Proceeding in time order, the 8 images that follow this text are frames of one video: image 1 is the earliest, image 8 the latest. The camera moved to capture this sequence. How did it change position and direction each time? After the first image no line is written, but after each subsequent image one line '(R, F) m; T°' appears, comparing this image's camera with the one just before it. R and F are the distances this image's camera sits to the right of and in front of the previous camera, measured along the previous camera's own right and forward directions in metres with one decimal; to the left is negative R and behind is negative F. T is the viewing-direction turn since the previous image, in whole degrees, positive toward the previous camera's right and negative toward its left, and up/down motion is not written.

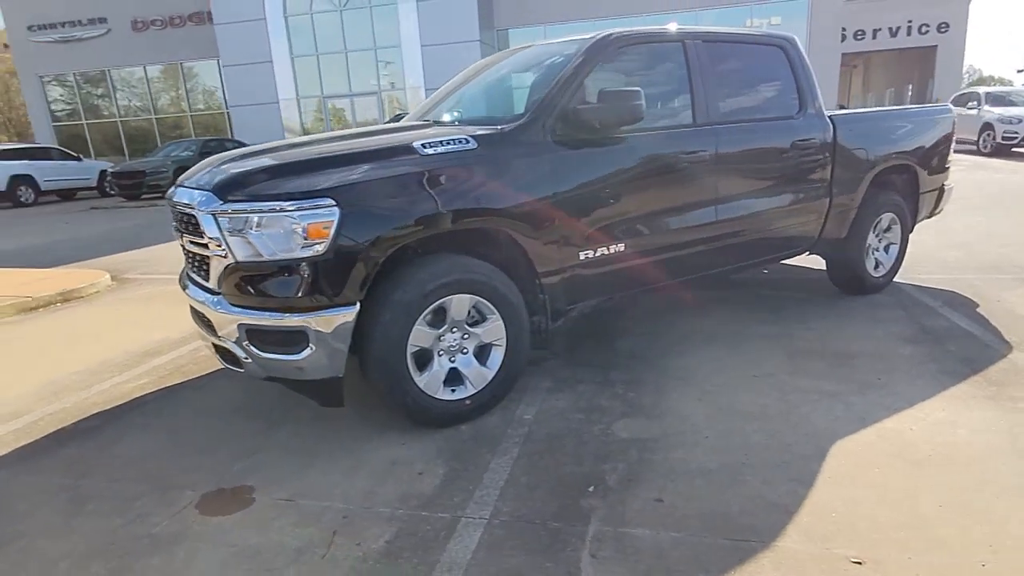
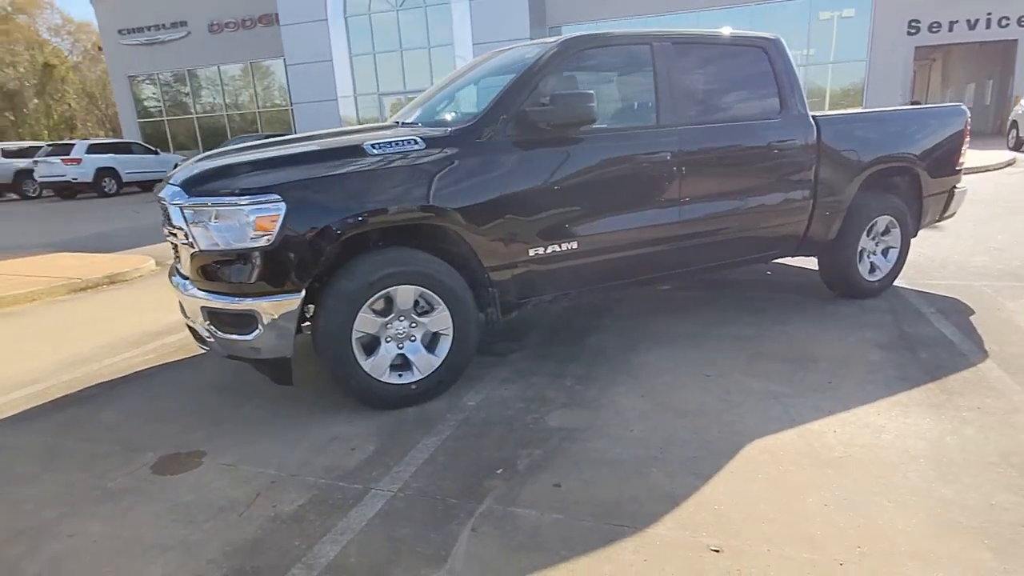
(+0.7, -0.1) m; -6°
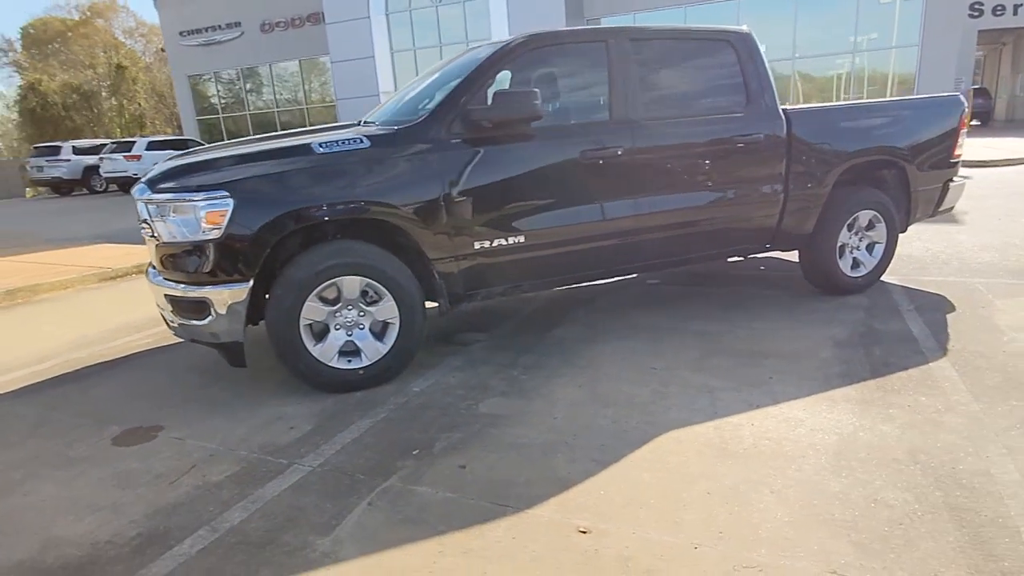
(+0.7, -0.1) m; -5°
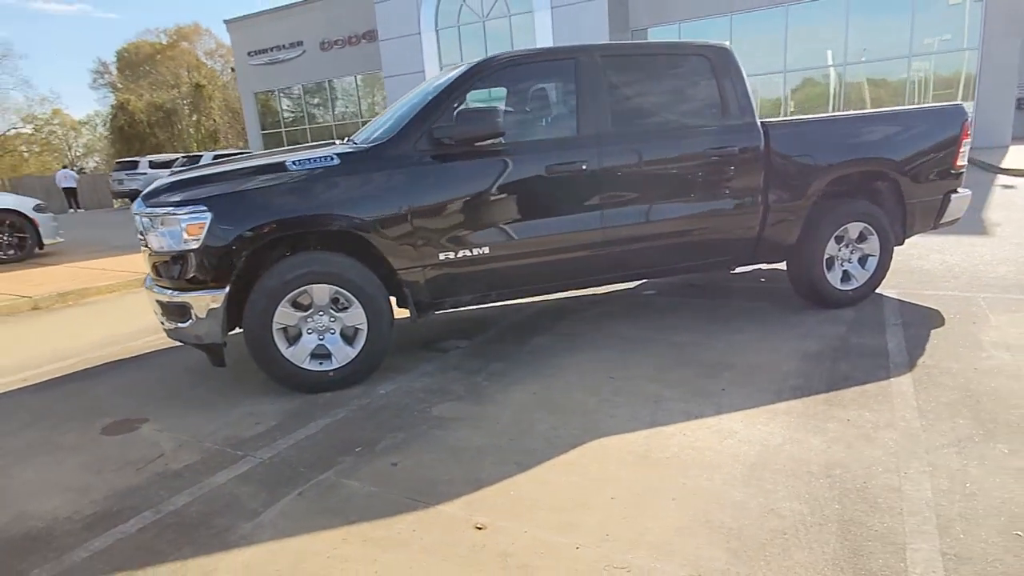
(+0.6, -0.1) m; -6°
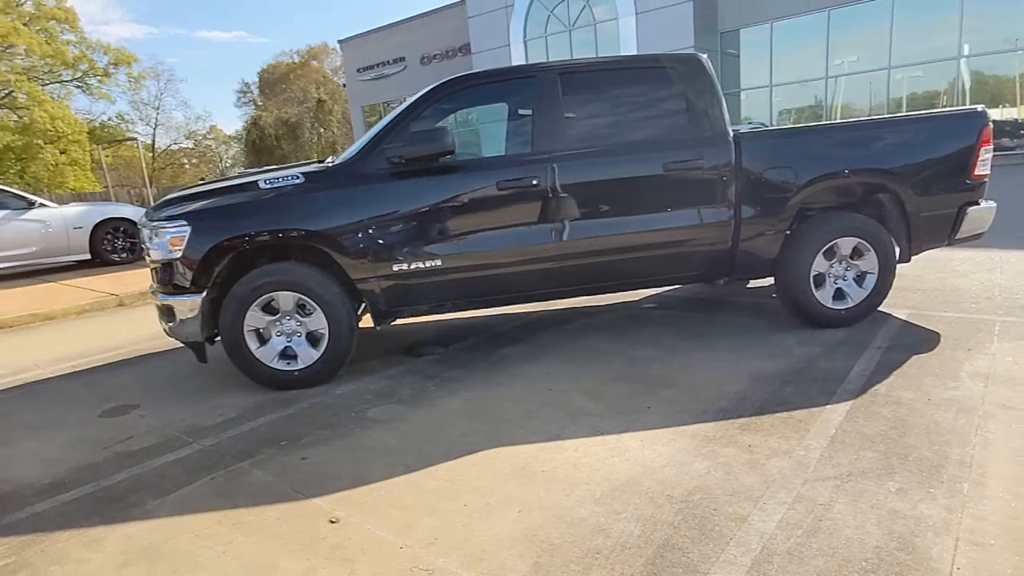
(+1.1, 0.0) m; -10°
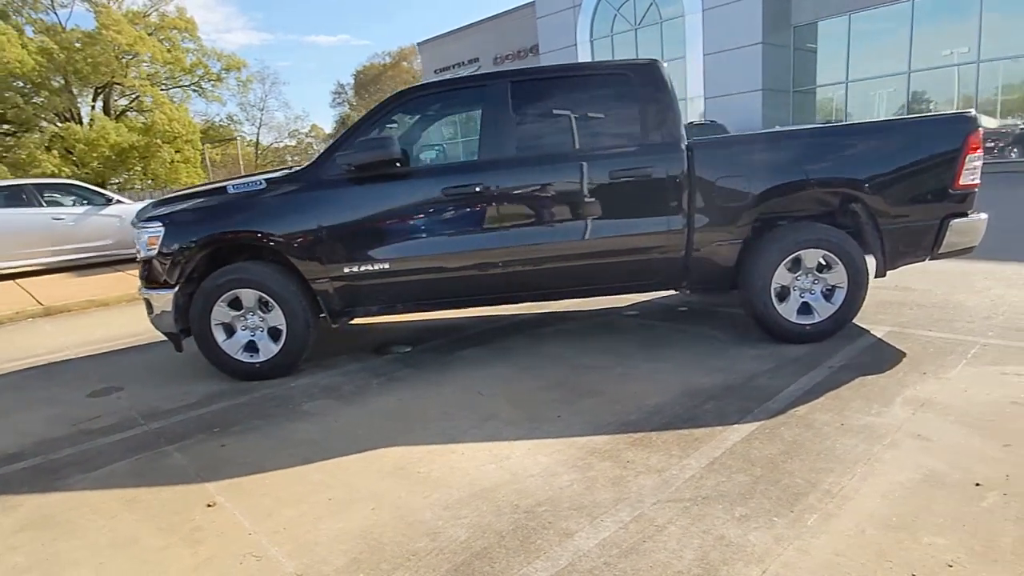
(+1.0, 0.0) m; -8°
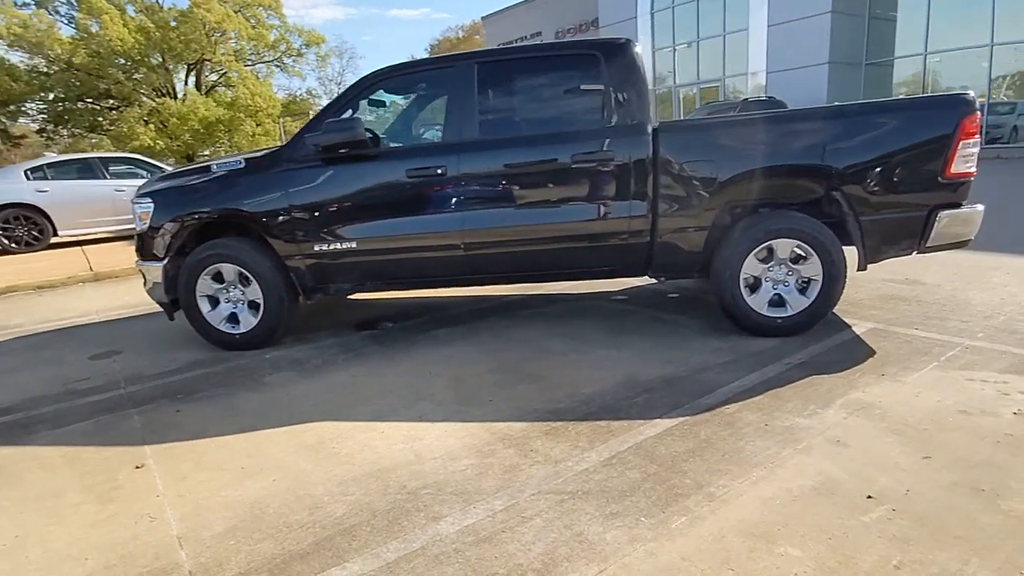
(+0.8, 0.0) m; -6°
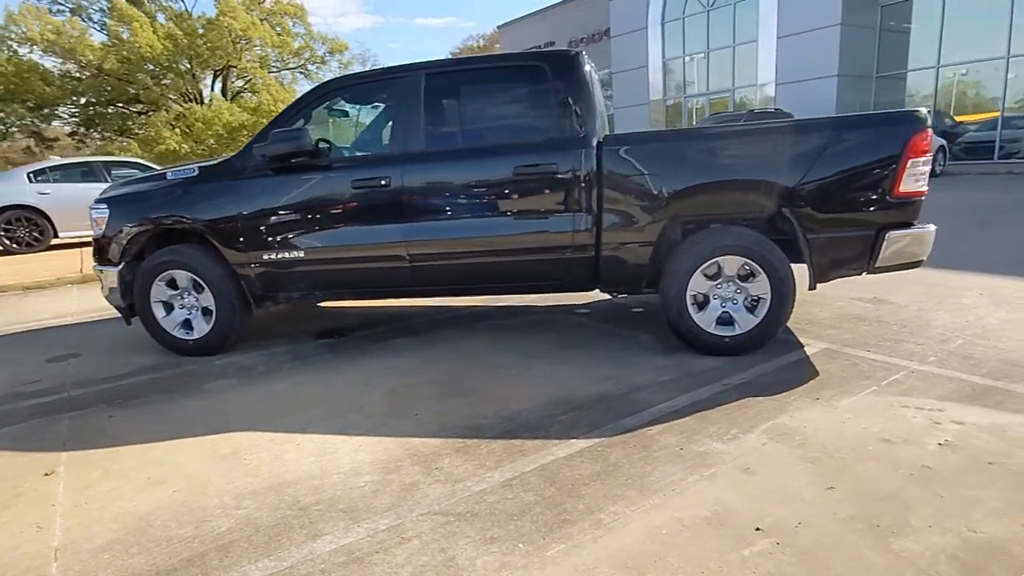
(+0.5, +0.1) m; -2°
